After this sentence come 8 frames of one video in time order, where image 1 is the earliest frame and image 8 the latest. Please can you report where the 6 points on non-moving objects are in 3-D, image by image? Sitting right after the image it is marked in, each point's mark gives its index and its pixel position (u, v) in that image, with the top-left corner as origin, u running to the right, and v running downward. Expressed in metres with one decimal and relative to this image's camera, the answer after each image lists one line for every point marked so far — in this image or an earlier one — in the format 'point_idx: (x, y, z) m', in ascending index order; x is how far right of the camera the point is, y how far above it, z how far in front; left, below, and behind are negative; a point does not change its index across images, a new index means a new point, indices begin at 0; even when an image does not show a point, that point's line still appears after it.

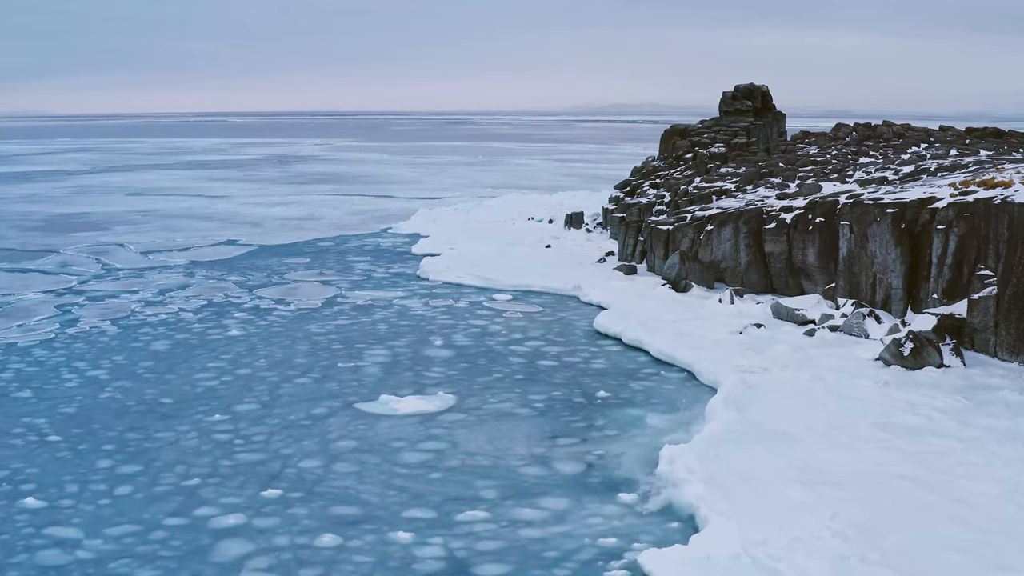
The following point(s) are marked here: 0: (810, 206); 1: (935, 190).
0: (+4.1, +1.1, +11.5) m
1: (+5.2, +1.2, +10.3) m
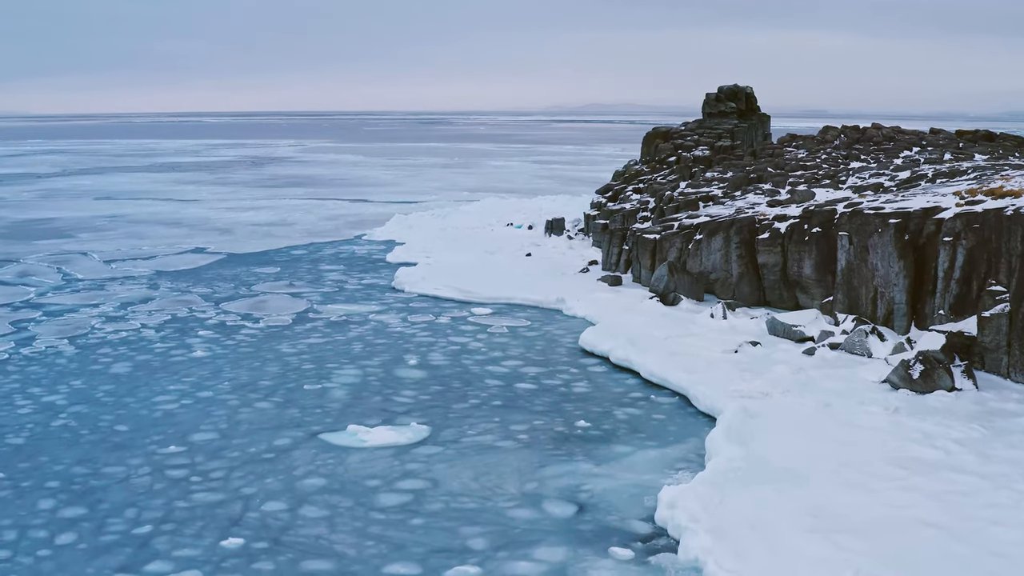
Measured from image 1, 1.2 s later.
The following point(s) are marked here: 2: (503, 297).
0: (+3.8, +1.0, +10.9) m
1: (+5.0, +1.0, +9.8) m
2: (-0.1, -0.1, +13.3) m
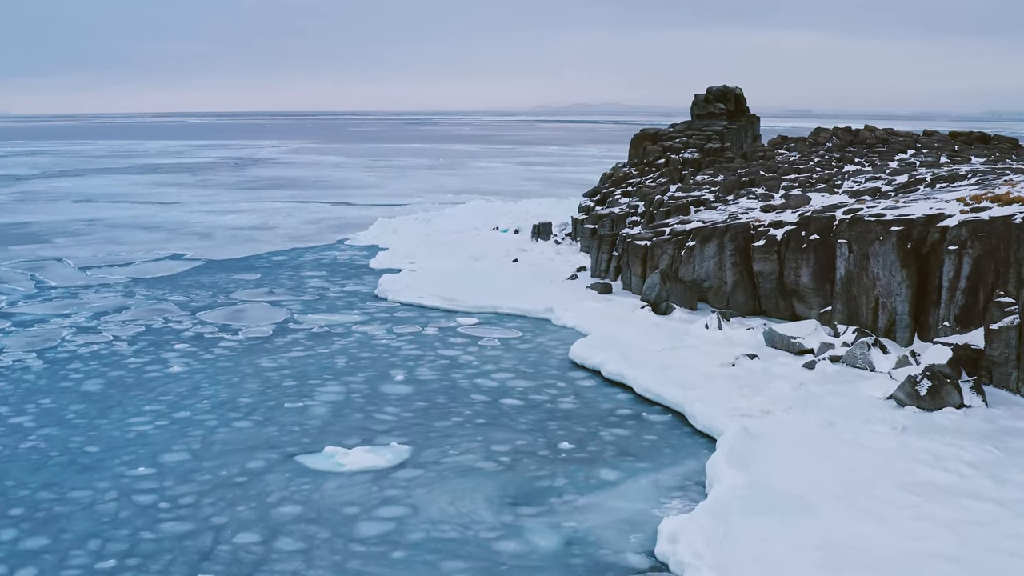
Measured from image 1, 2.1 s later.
0: (+3.7, +0.8, +10.6) m
1: (+4.8, +0.9, +9.4) m
2: (-0.3, -0.3, +12.9) m
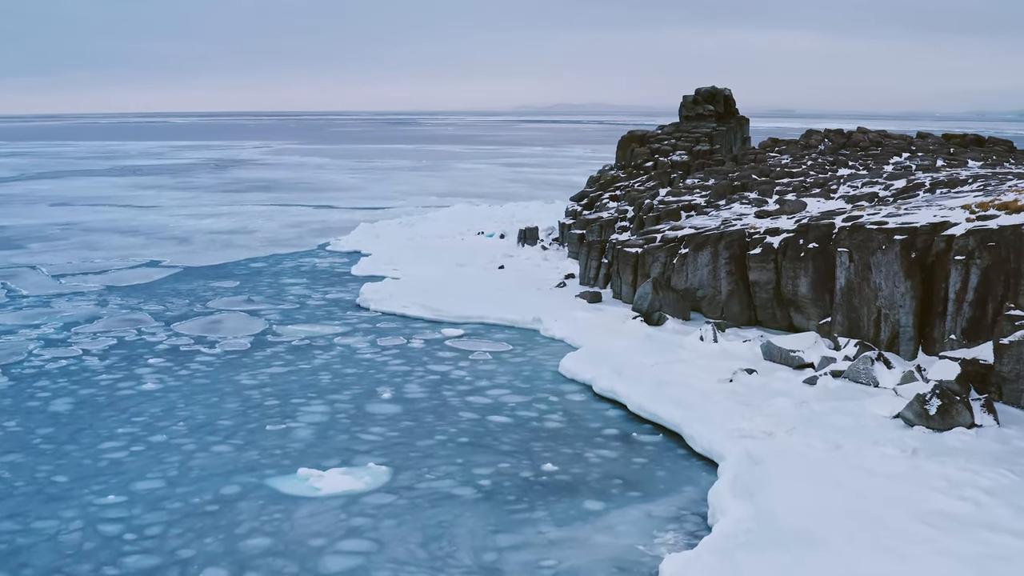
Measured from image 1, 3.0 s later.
0: (+3.5, +0.7, +10.2) m
1: (+4.7, +0.8, +9.1) m
2: (-0.5, -0.4, +12.4) m
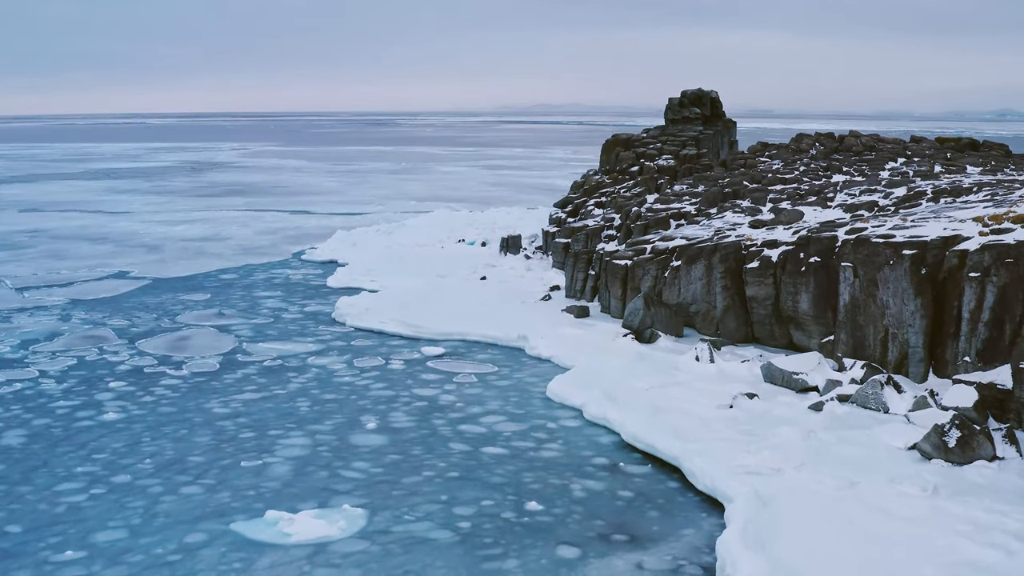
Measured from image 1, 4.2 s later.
0: (+3.3, +0.5, +9.6) m
1: (+4.5, +0.6, +8.5) m
2: (-0.8, -0.6, +11.8) m
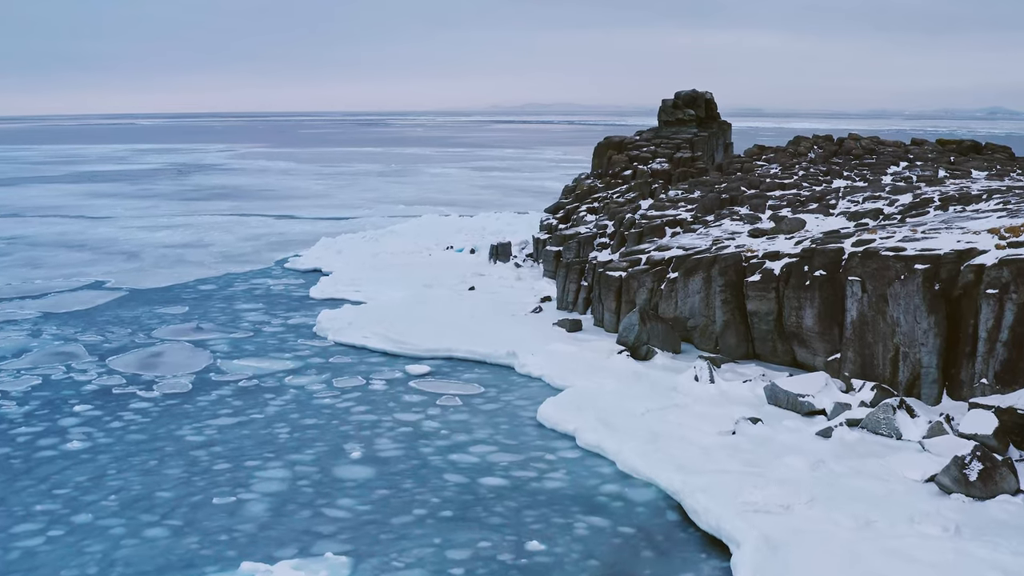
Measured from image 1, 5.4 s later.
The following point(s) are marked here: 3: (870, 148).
0: (+3.2, +0.4, +9.1) m
1: (+4.4, +0.5, +8.1) m
2: (-0.9, -0.8, +11.2) m
3: (+6.3, +2.5, +14.9) m
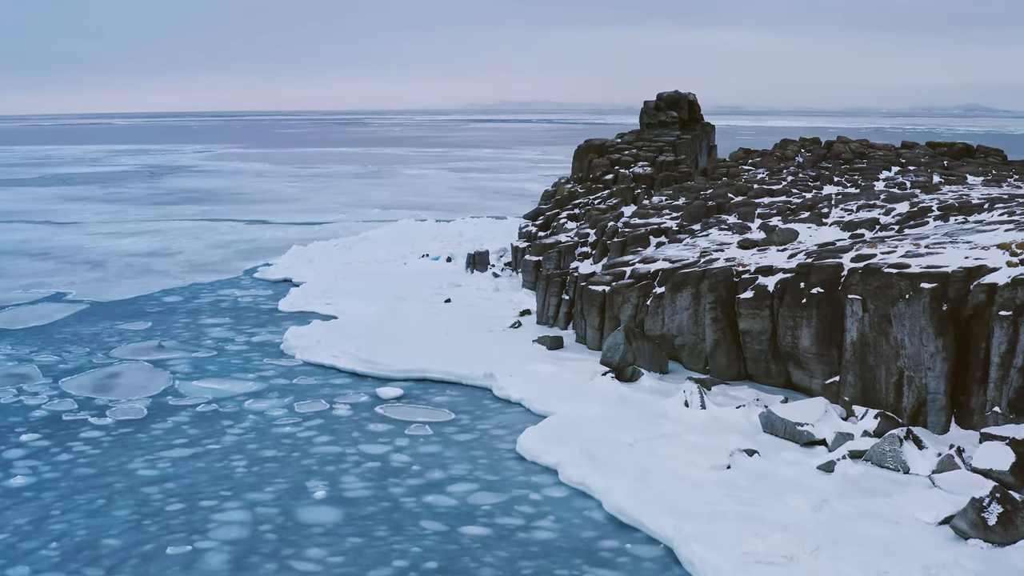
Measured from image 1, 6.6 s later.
0: (+2.9, +0.2, +8.6) m
1: (+4.2, +0.3, +7.5) m
2: (-1.2, -1.0, +10.6) m
3: (+5.9, +2.3, +14.4) m
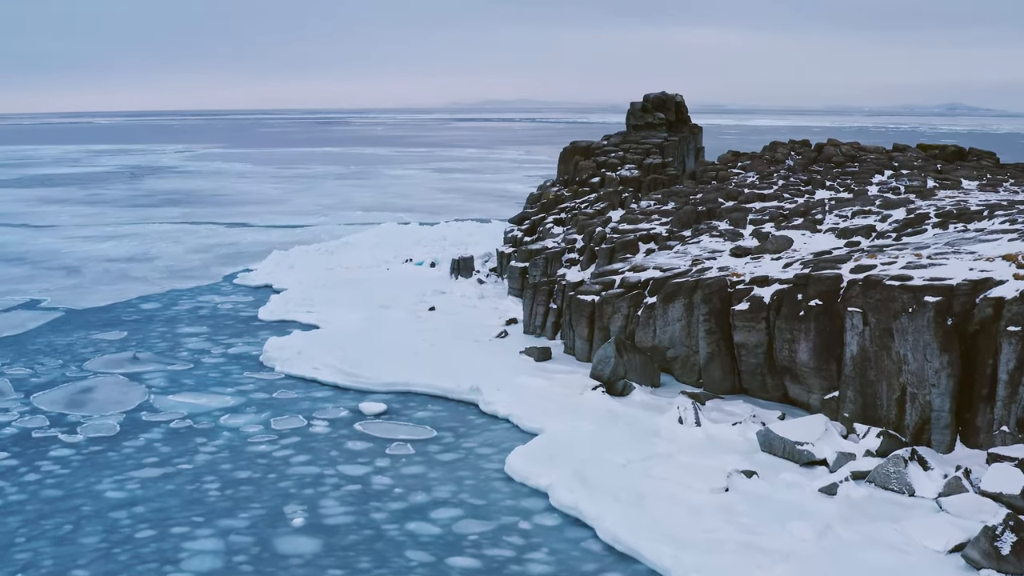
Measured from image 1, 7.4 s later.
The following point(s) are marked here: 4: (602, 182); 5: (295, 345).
0: (+2.8, +0.1, +8.3) m
1: (+4.1, +0.2, +7.3) m
2: (-1.4, -1.2, +10.2) m
3: (+5.7, +2.3, +14.1) m
4: (+1.7, +2.0, +16.0) m
5: (-3.1, -0.8, +12.2) m
